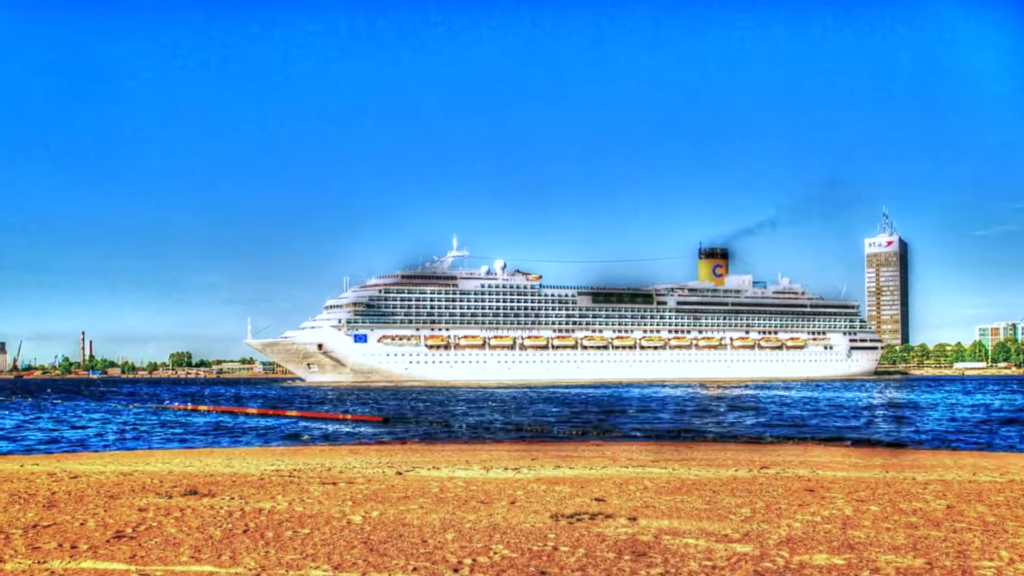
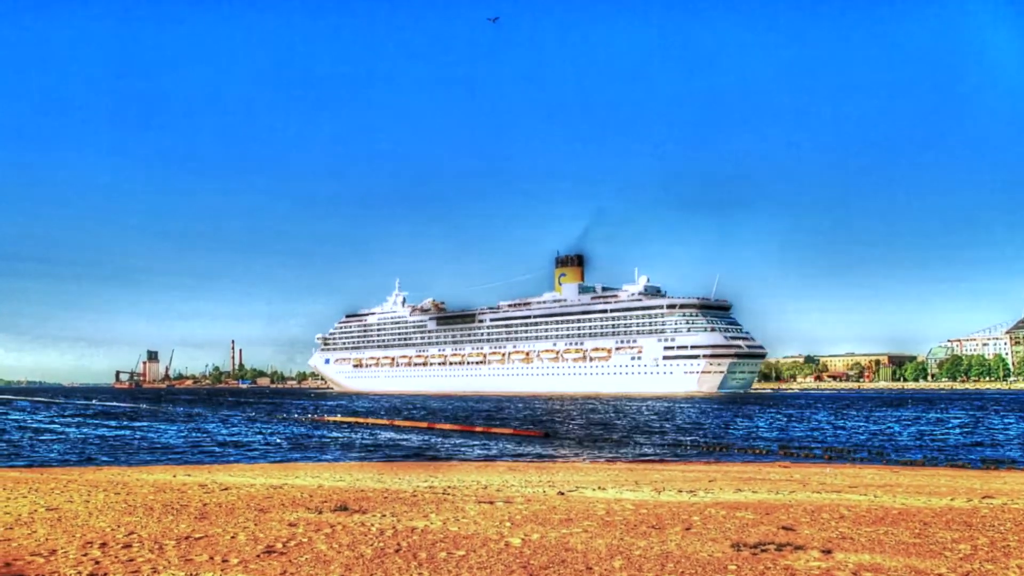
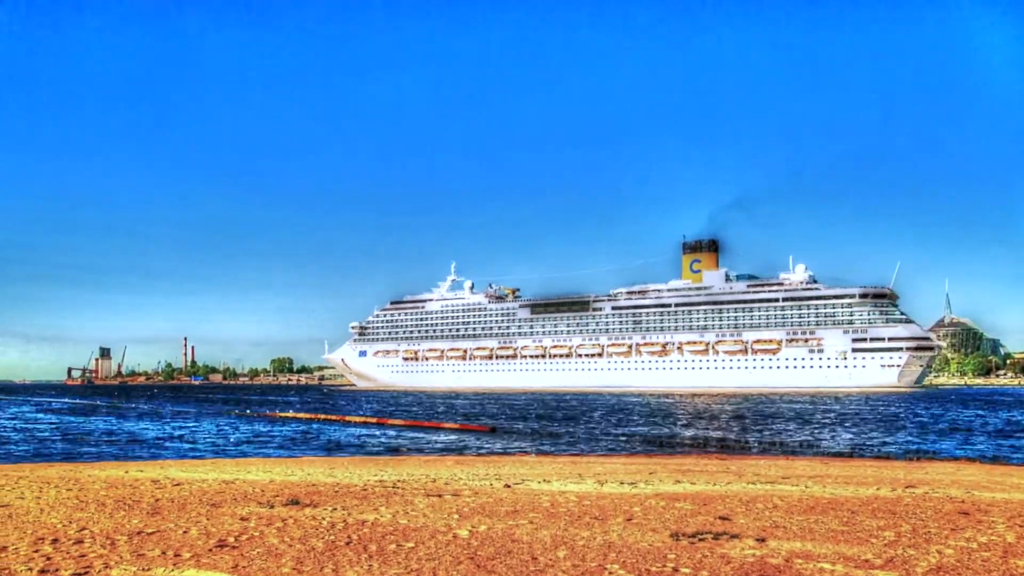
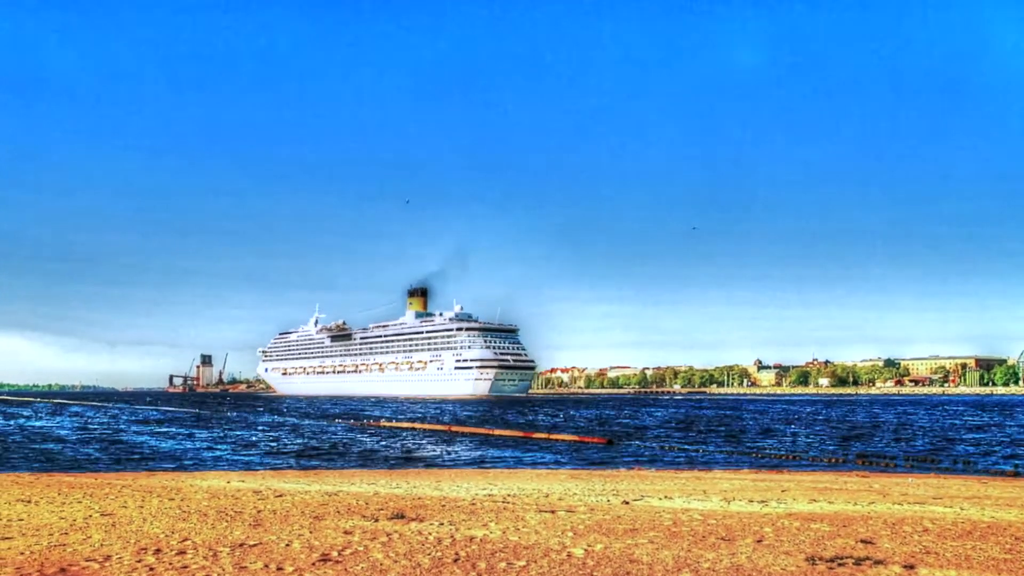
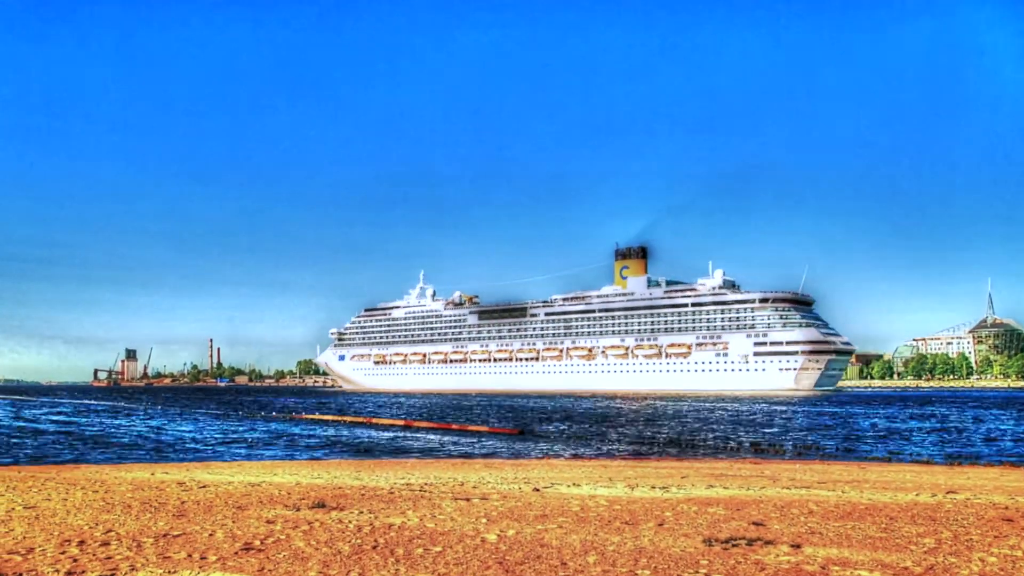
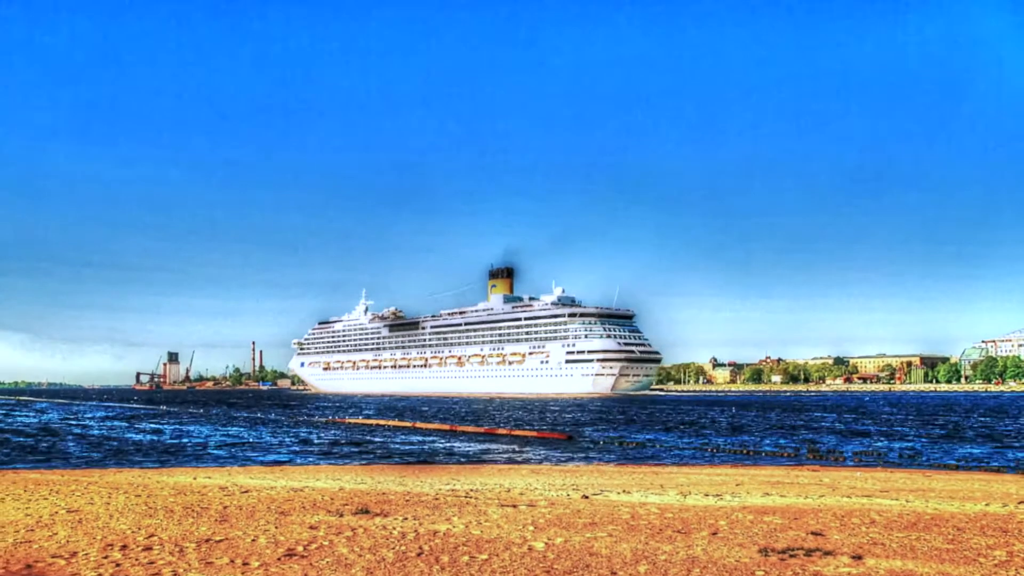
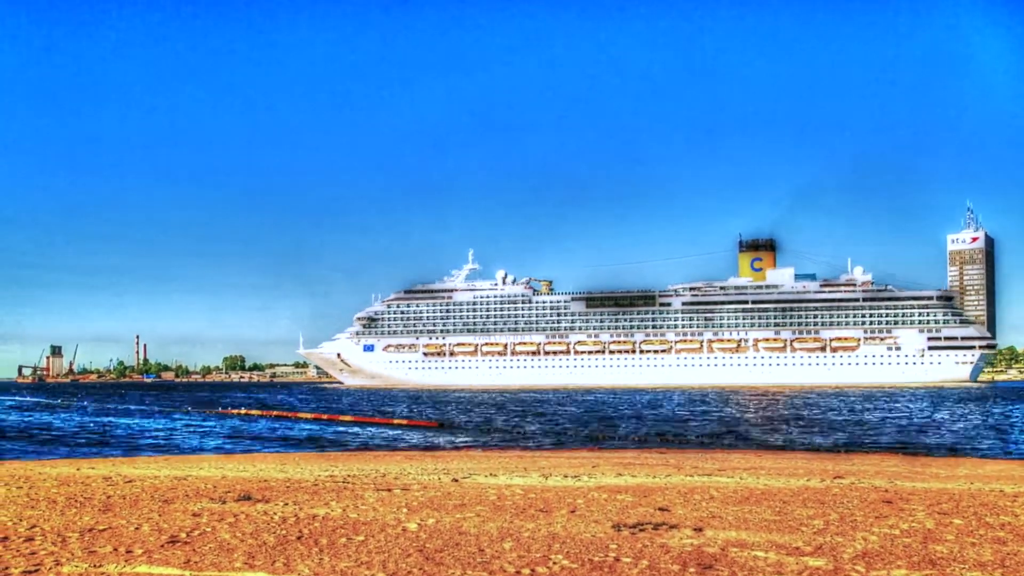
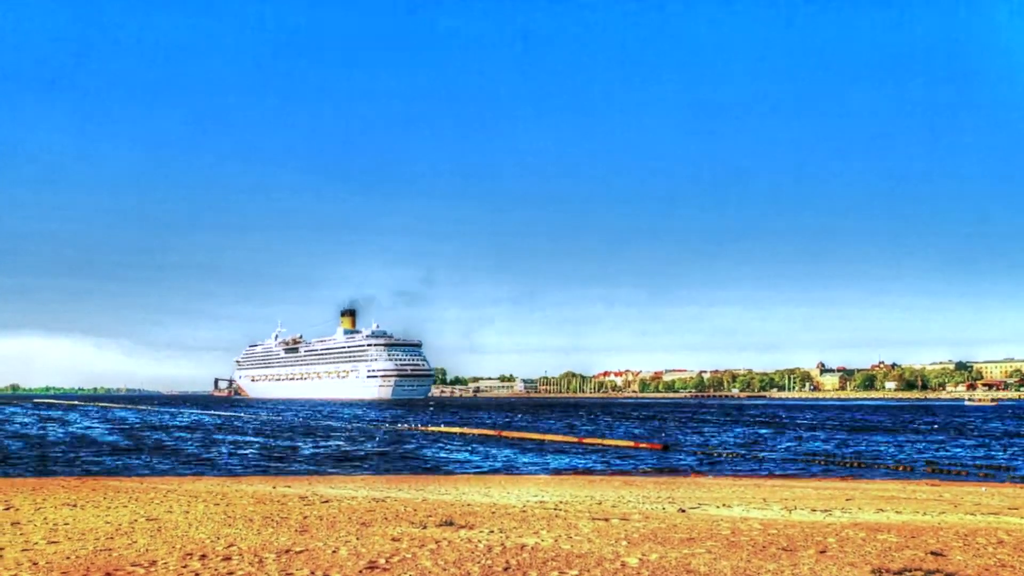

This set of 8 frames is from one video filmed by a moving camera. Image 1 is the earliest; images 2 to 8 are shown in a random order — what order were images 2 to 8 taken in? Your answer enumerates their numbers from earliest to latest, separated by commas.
7, 3, 5, 2, 6, 4, 8
